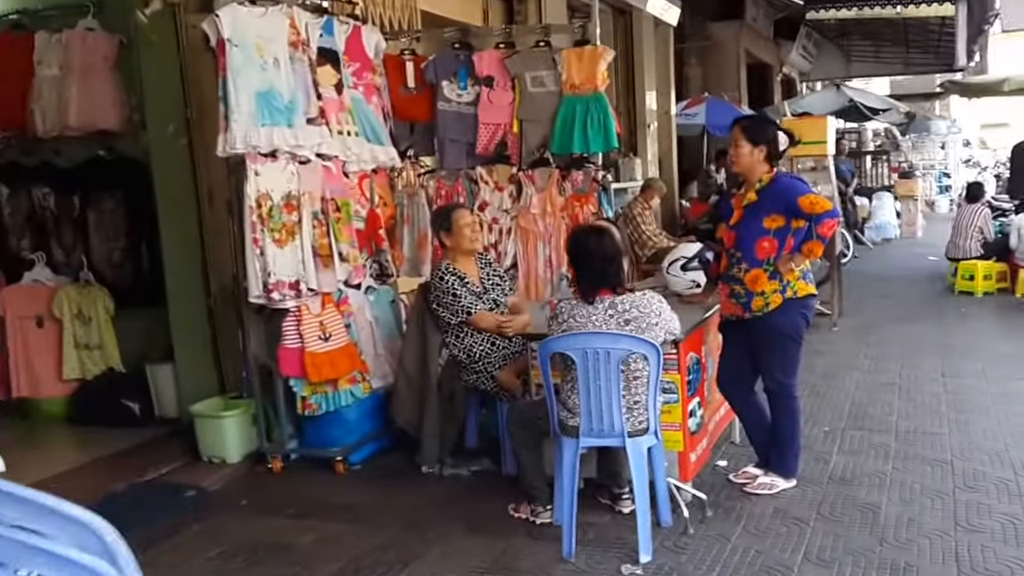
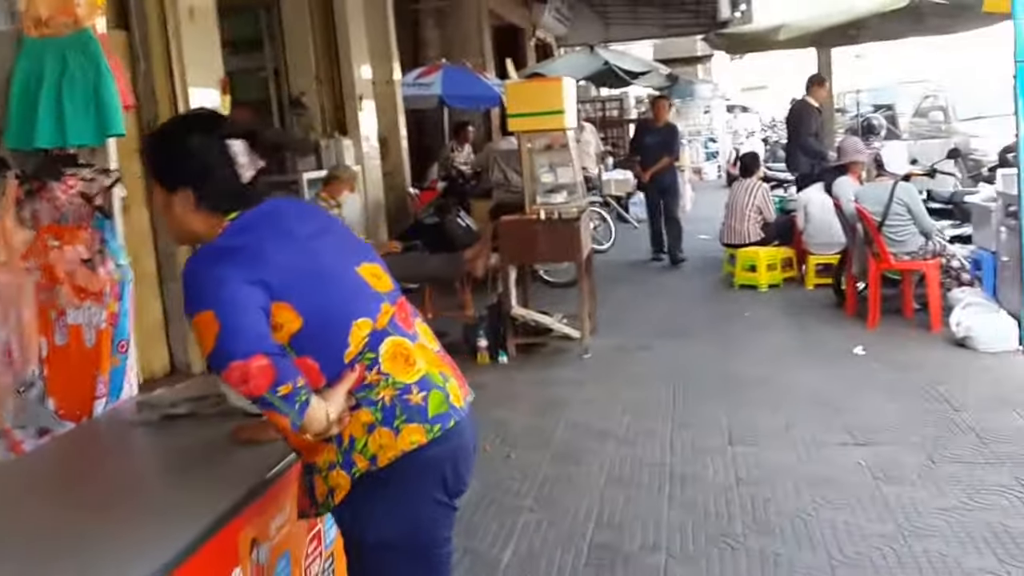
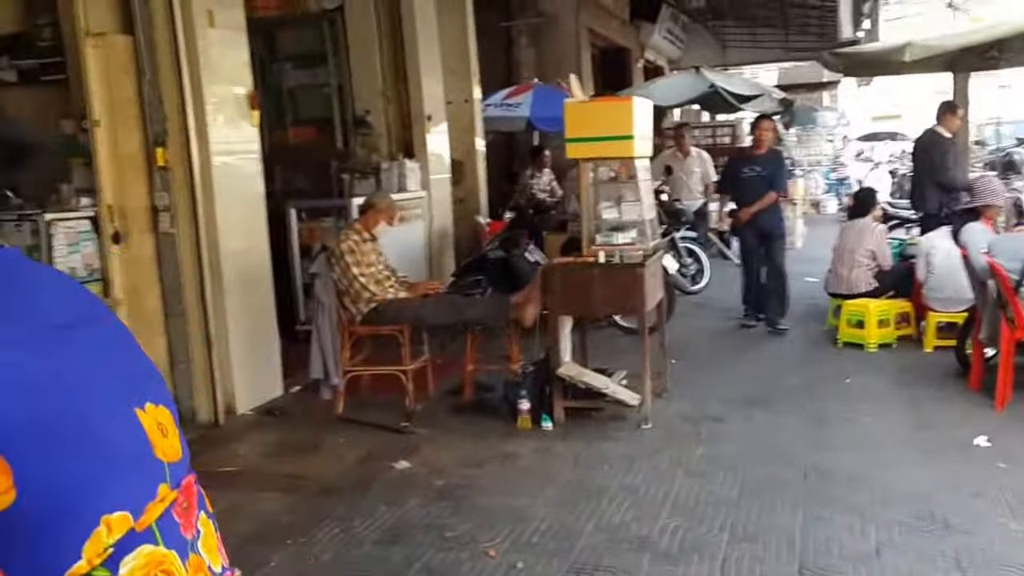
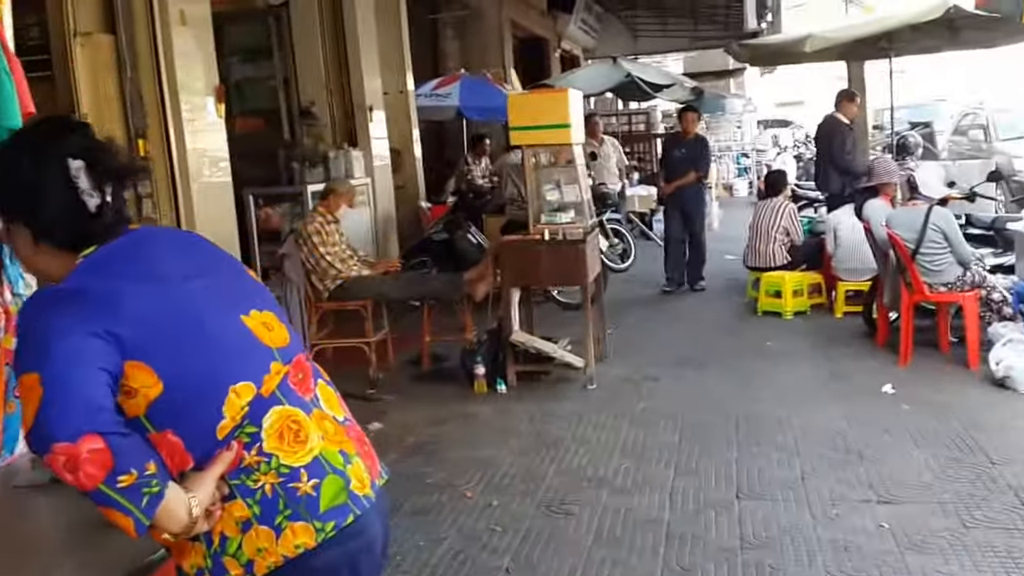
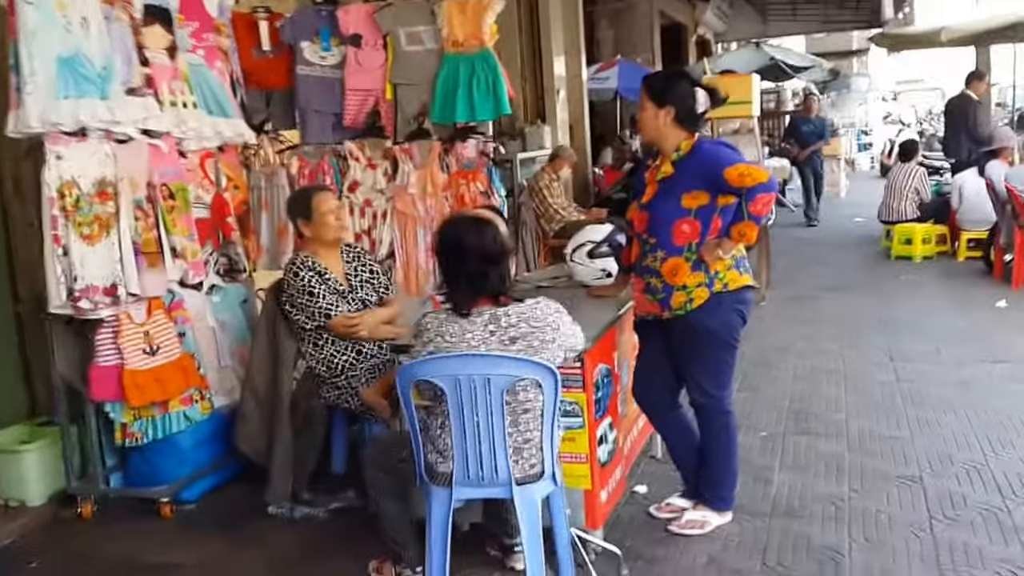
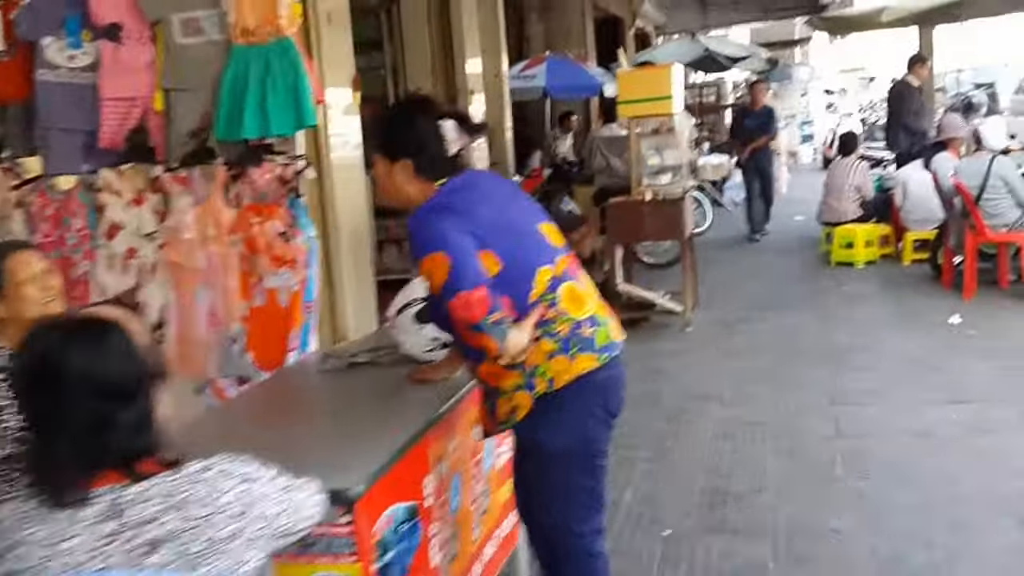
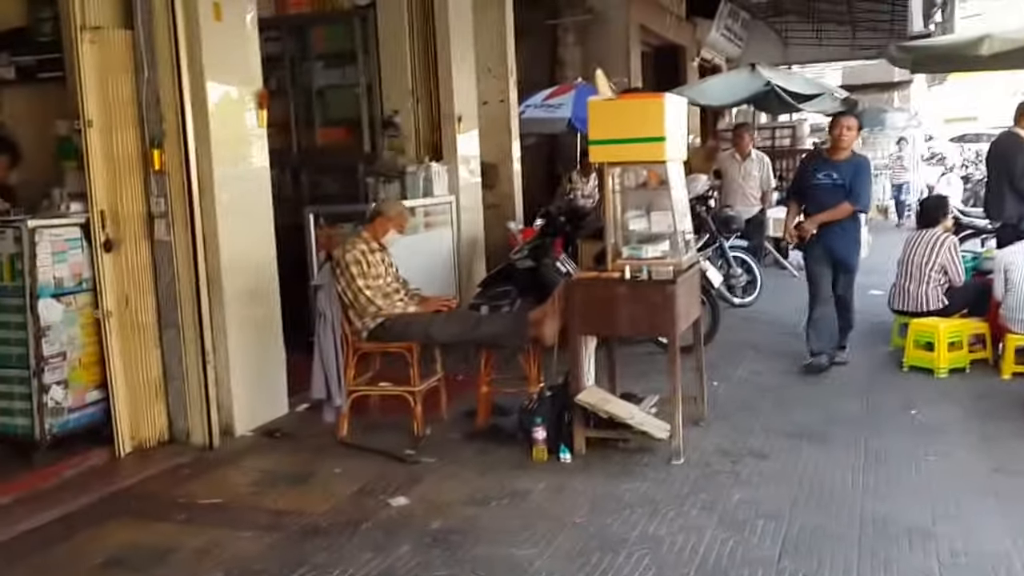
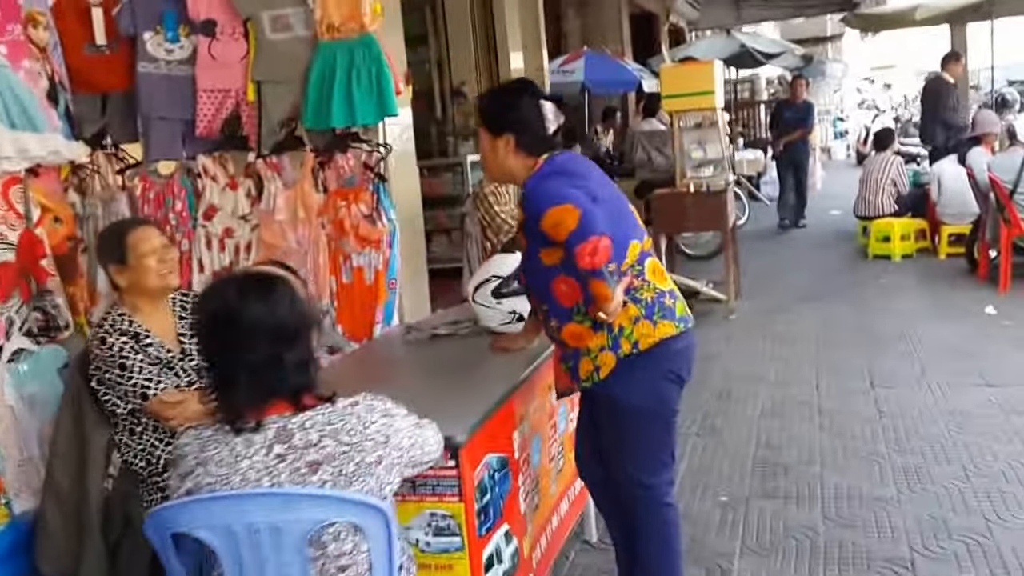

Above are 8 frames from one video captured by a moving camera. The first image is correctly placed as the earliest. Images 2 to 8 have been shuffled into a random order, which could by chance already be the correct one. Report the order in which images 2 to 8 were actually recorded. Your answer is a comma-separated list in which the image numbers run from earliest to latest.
5, 8, 6, 2, 4, 3, 7
